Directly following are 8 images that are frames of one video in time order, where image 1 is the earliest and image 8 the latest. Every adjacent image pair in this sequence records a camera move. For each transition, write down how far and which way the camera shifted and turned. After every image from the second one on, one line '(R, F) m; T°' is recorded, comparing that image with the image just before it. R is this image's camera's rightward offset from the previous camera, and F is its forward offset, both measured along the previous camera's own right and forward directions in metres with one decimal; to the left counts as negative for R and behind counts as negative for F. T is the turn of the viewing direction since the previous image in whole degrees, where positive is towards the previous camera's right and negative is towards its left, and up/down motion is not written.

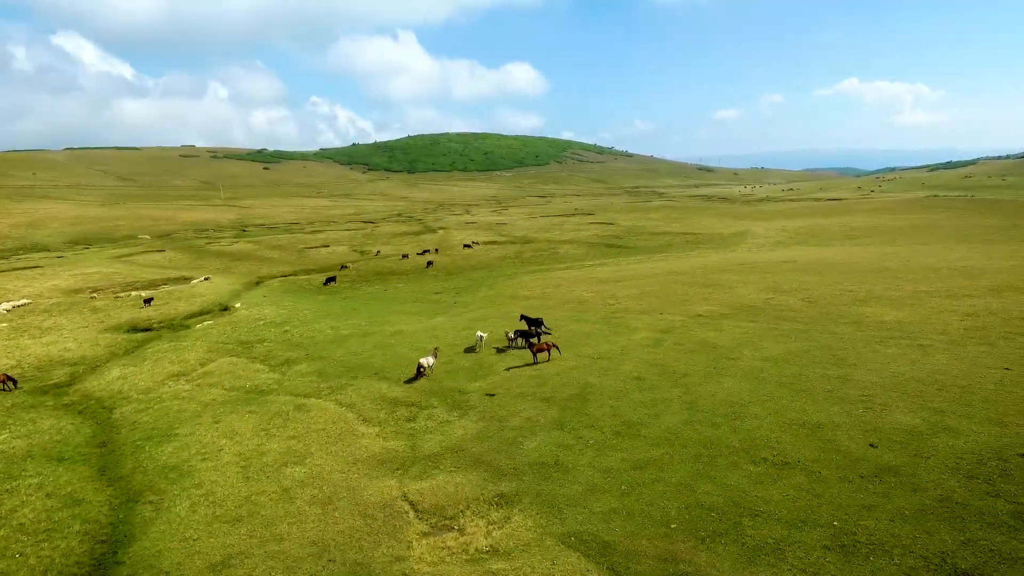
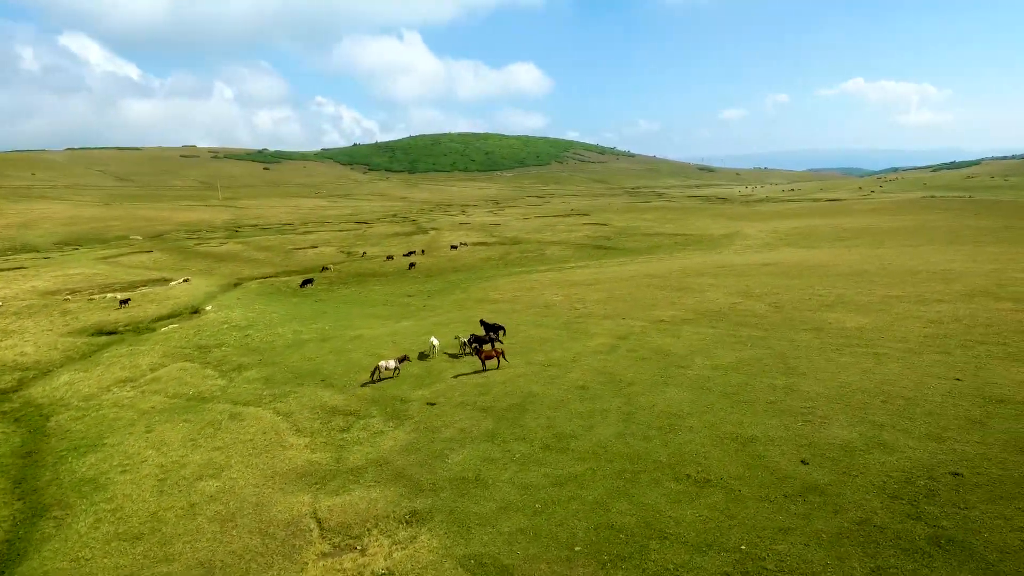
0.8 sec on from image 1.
(+2.0, +0.6) m; 0°
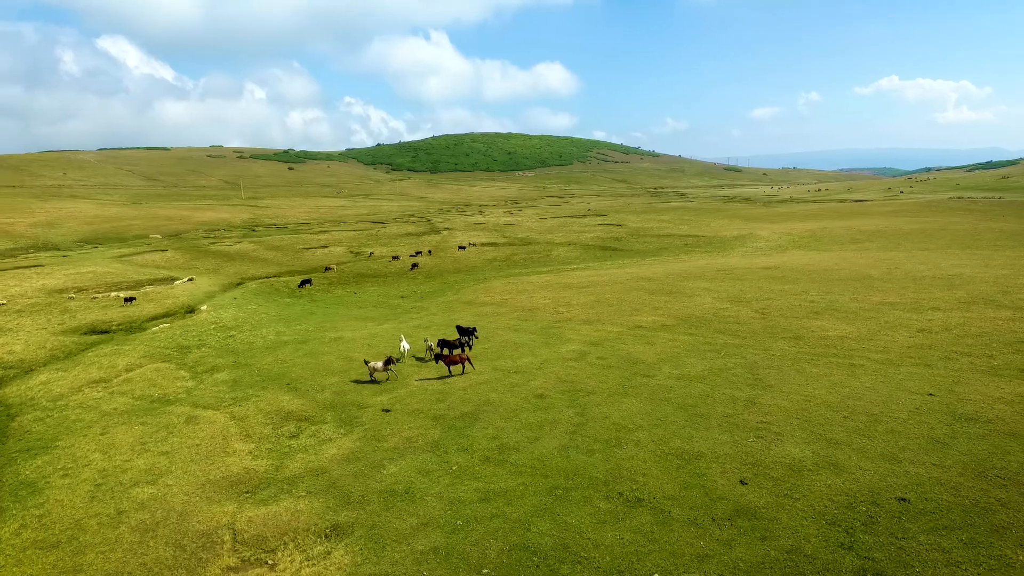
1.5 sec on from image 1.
(+2.1, +0.6) m; -2°
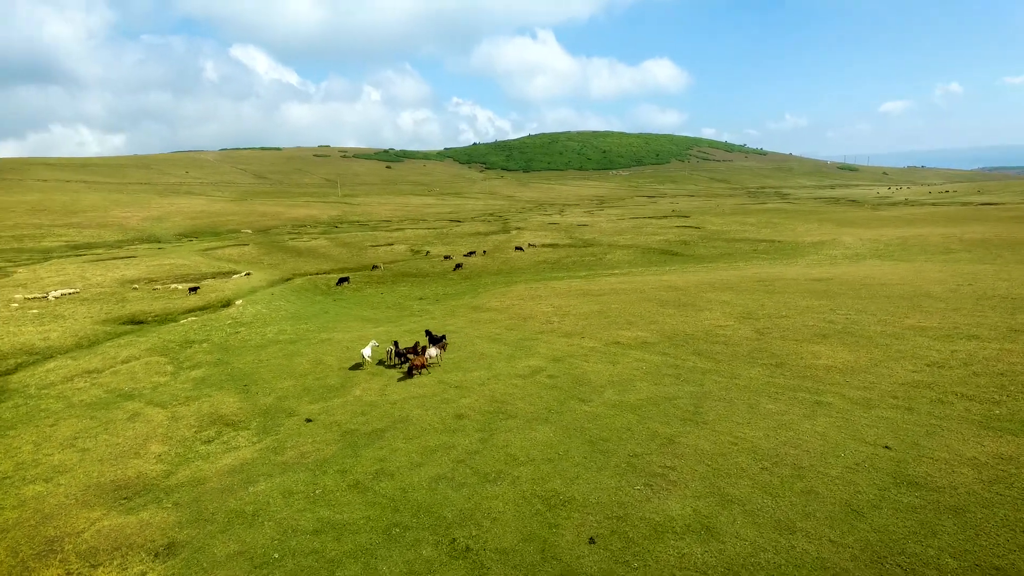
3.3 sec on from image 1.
(+5.0, +1.8) m; -9°
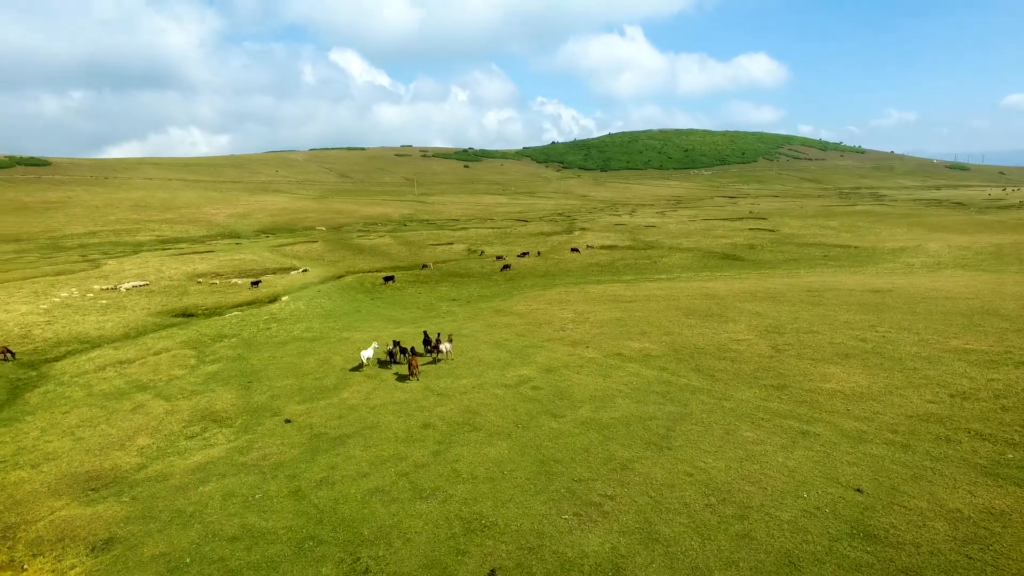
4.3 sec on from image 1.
(+3.0, +0.8) m; -7°
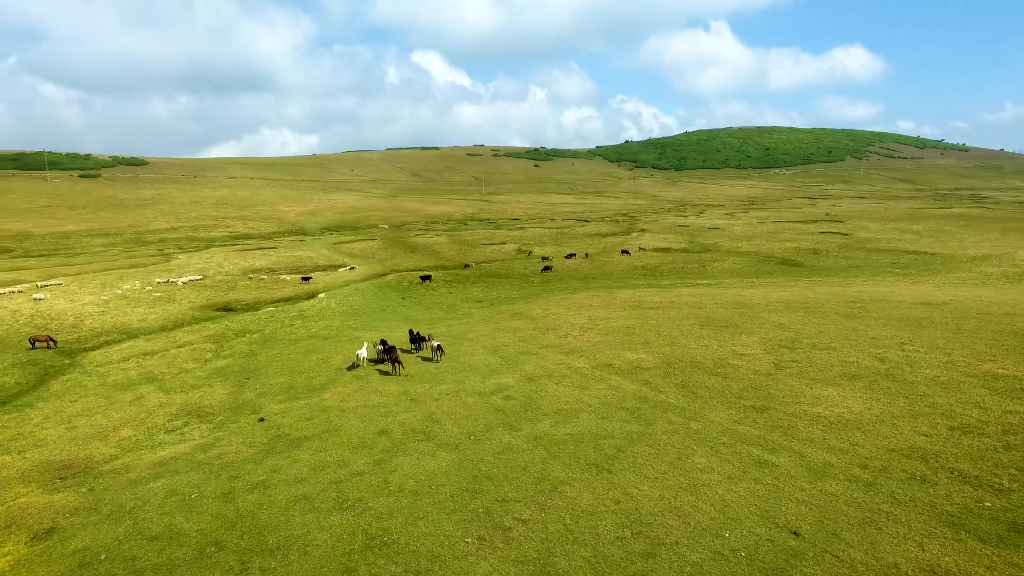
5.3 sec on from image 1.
(+3.1, +0.8) m; -7°
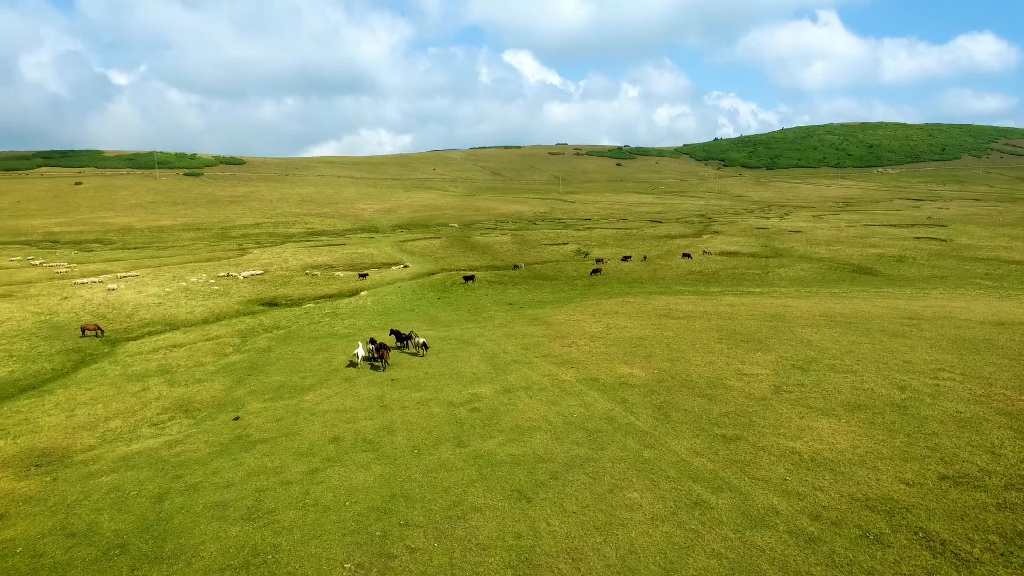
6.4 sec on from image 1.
(+3.4, +1.1) m; -8°
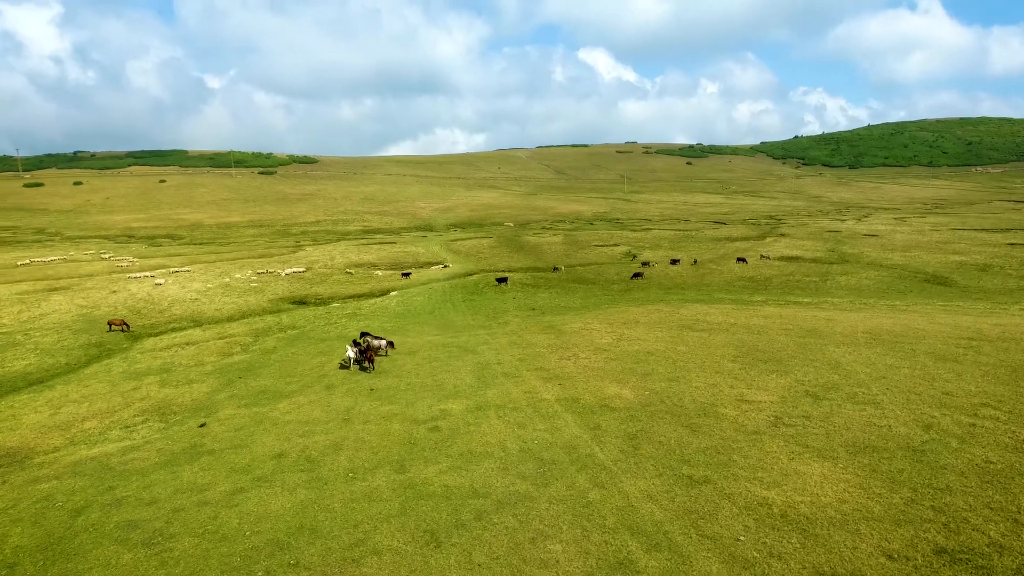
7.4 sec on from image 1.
(+2.8, +1.7) m; -6°
